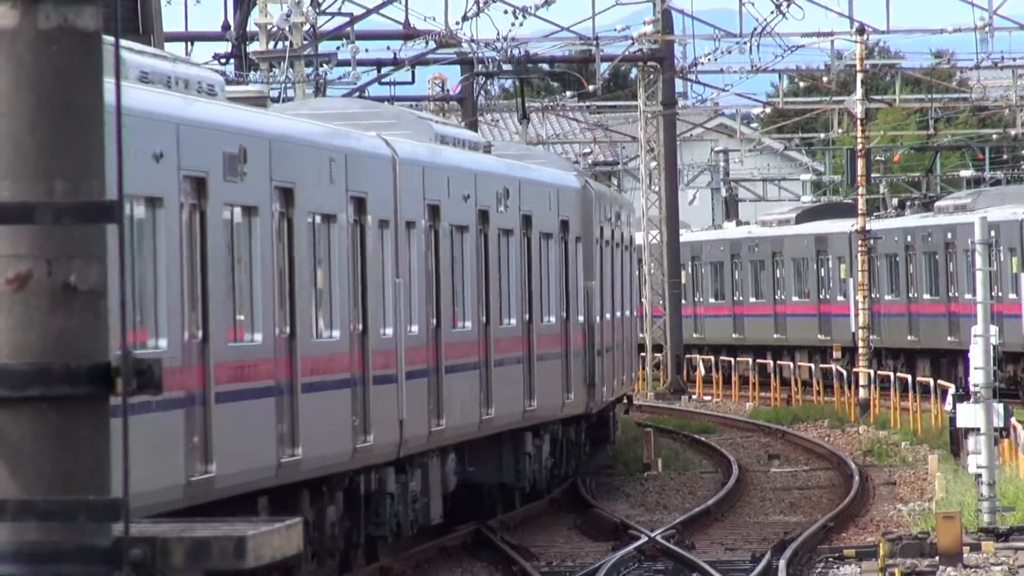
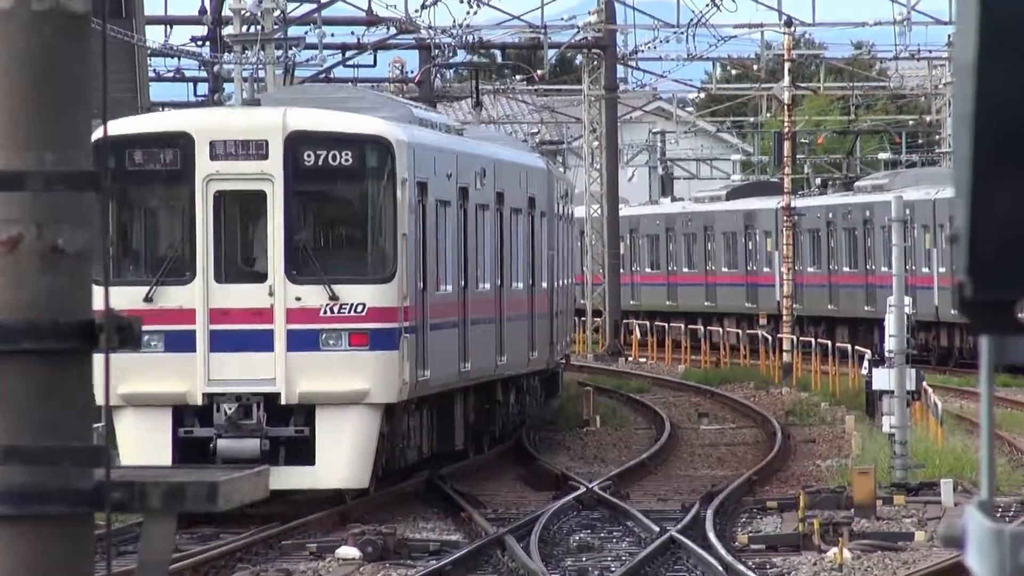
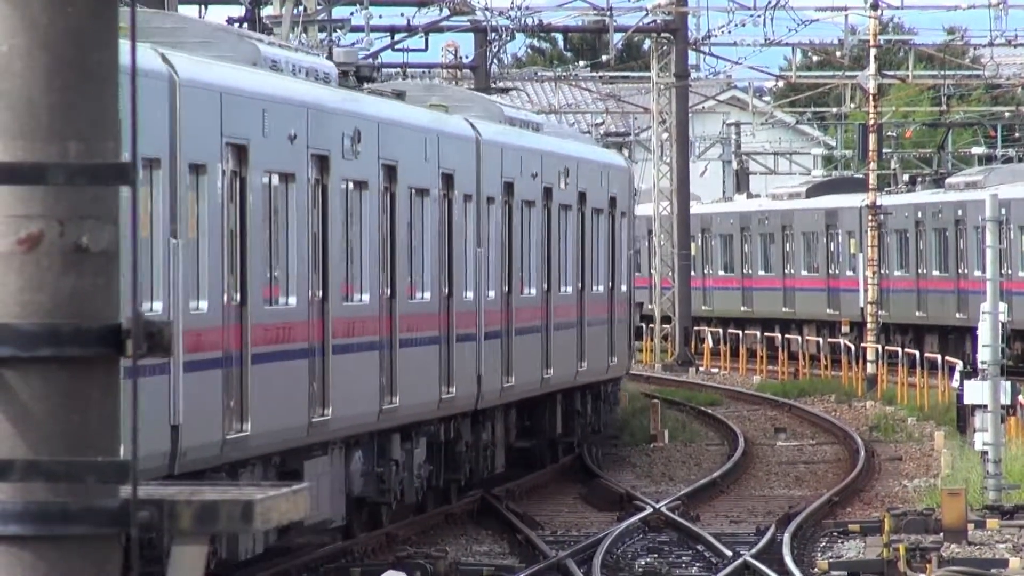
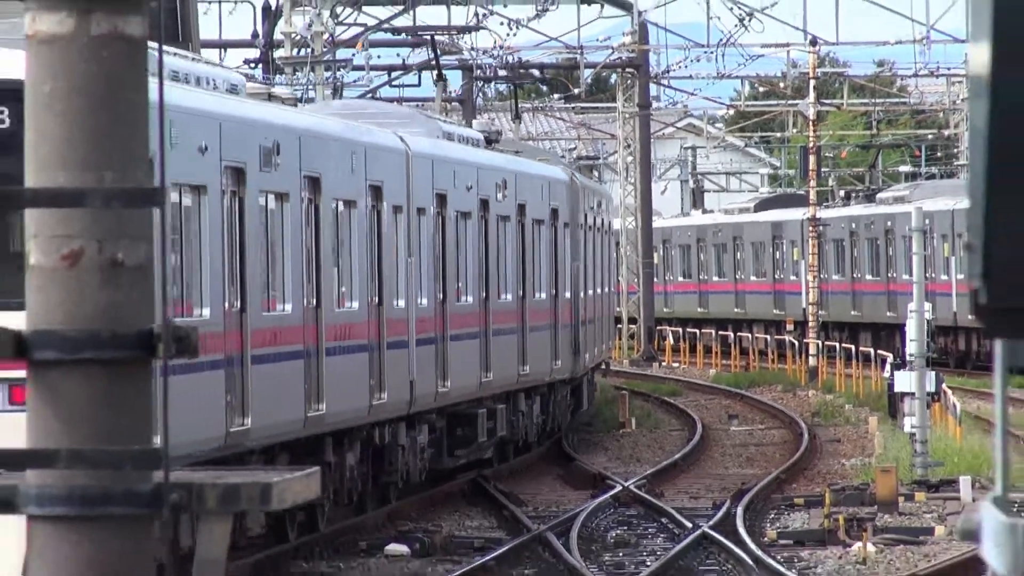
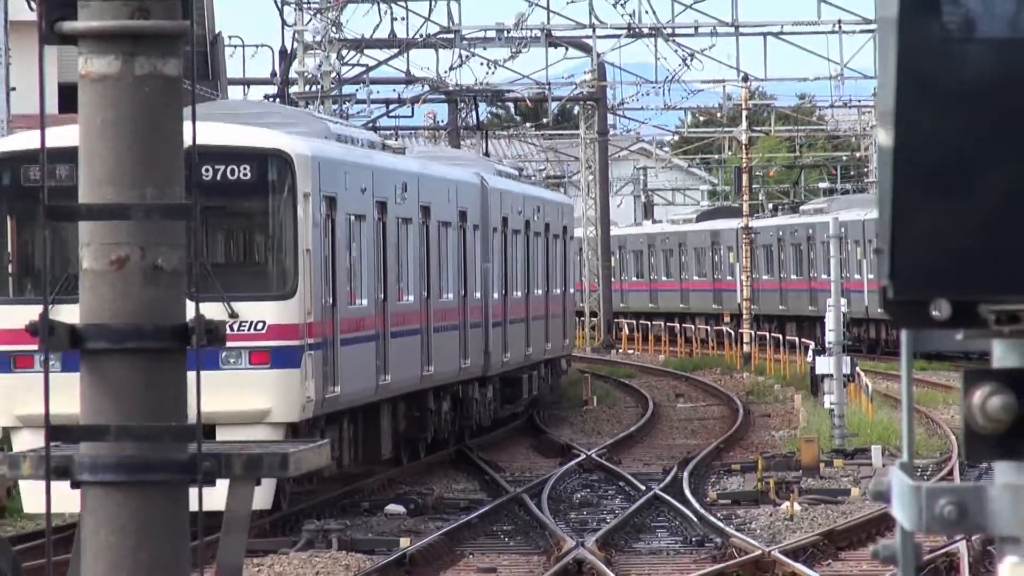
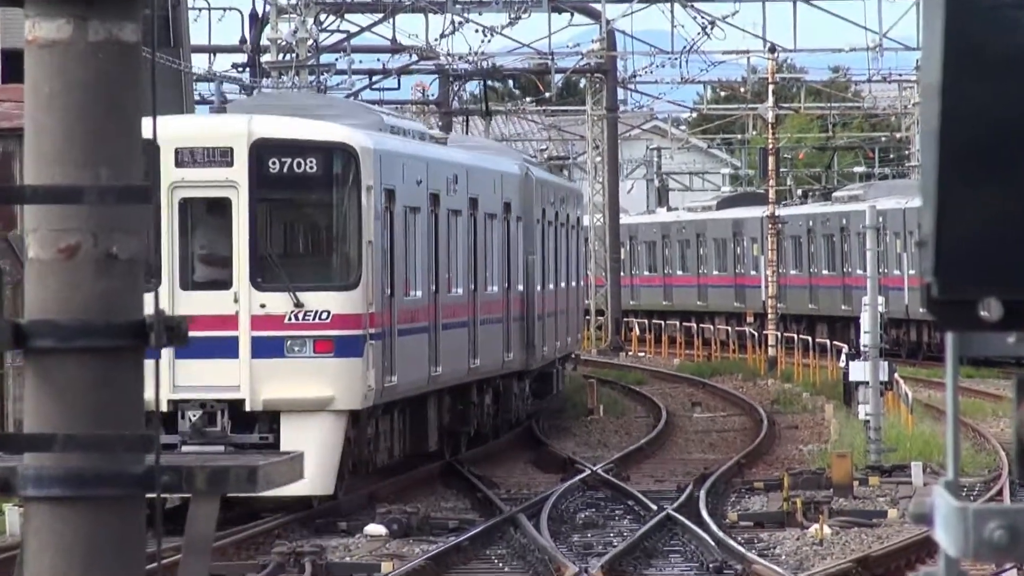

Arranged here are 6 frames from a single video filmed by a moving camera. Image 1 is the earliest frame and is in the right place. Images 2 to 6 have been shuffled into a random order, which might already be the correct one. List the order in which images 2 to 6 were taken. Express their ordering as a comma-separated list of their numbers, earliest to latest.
3, 4, 5, 6, 2
